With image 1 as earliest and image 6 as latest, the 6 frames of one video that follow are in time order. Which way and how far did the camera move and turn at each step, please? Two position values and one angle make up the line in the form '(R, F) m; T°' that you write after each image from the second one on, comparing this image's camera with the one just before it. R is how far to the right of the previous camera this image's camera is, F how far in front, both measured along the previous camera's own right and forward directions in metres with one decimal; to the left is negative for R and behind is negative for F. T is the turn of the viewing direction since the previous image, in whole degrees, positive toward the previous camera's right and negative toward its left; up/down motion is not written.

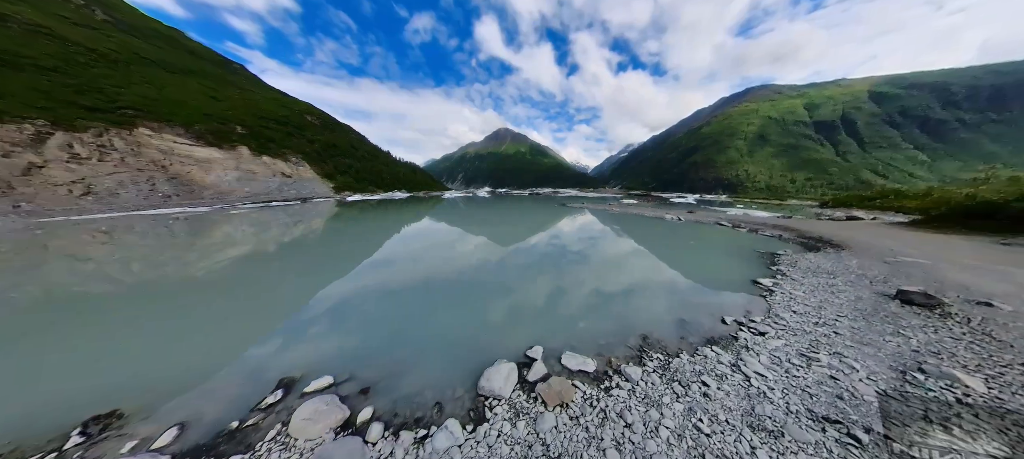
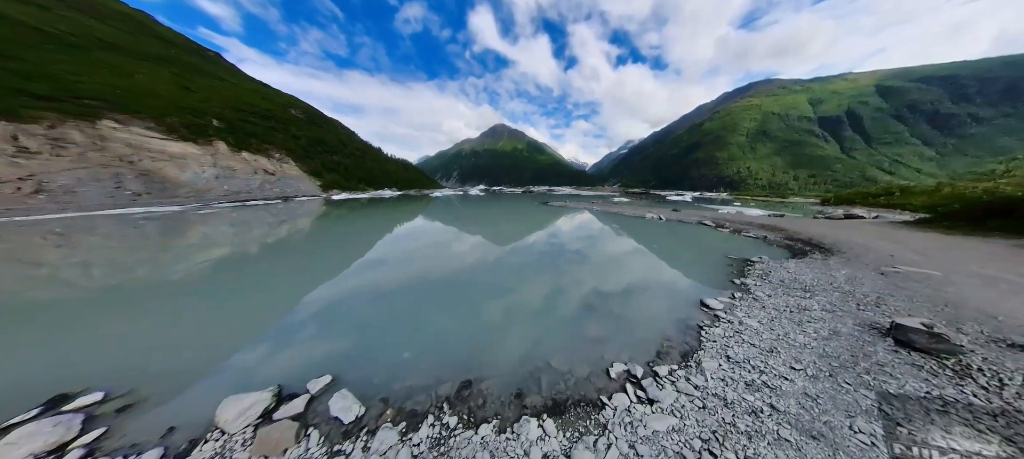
(+1.9, +1.0) m; 0°
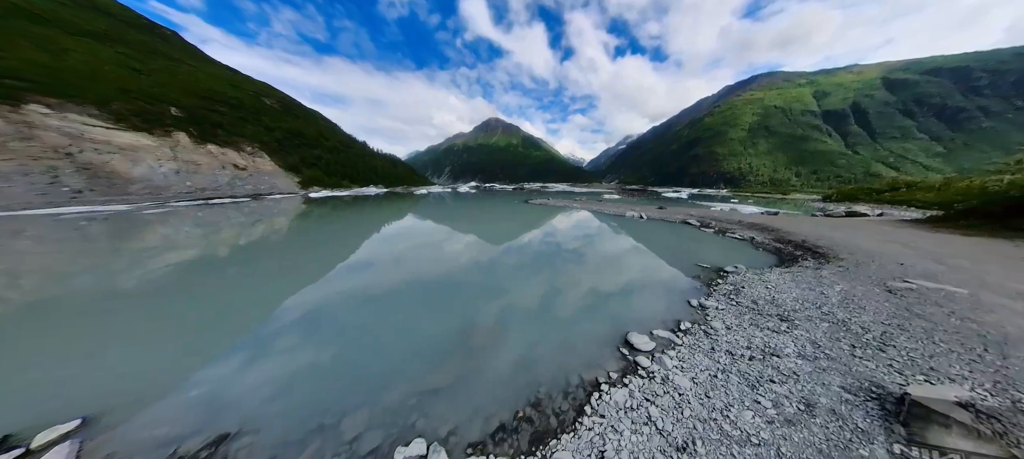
(+2.2, +1.5) m; 0°
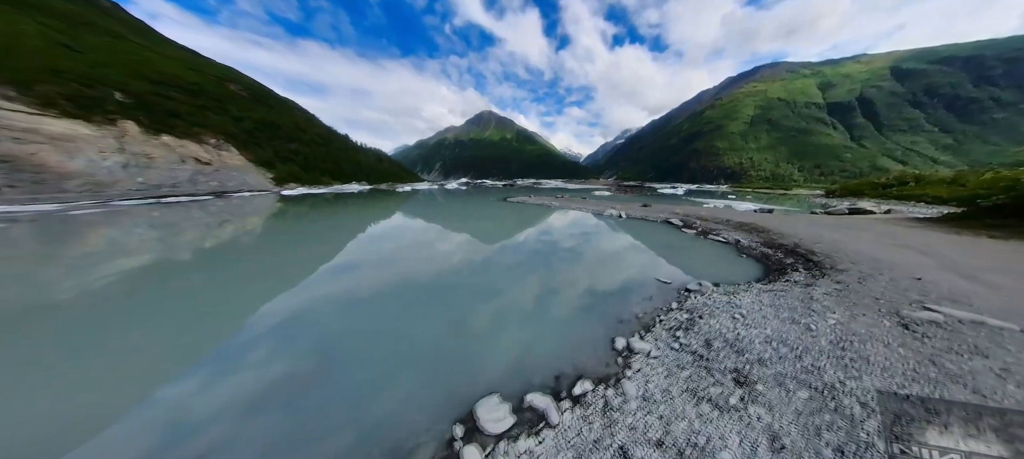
(+2.0, +1.4) m; 0°
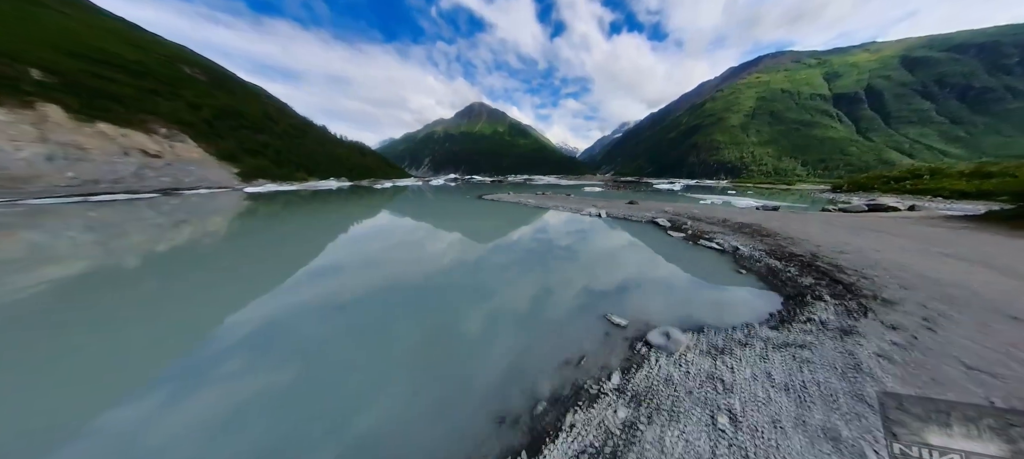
(+1.9, +2.0) m; 0°
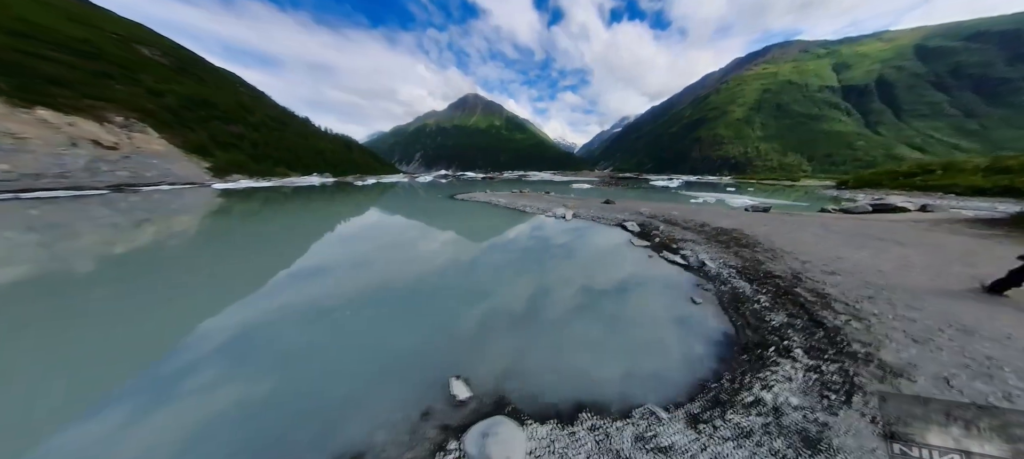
(+2.1, +1.3) m; -1°
